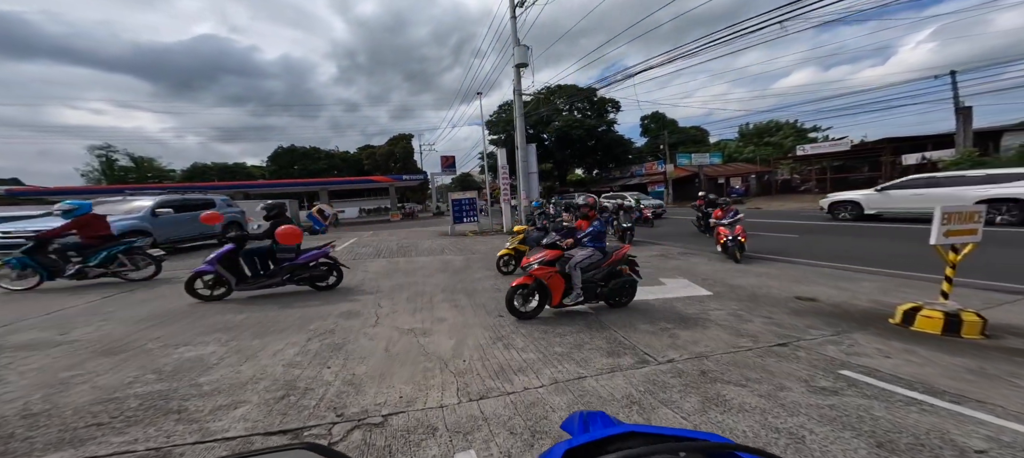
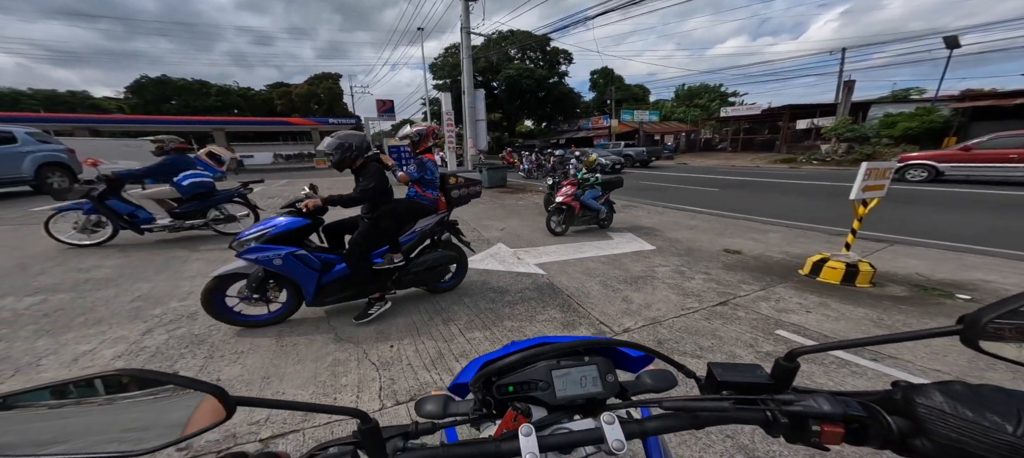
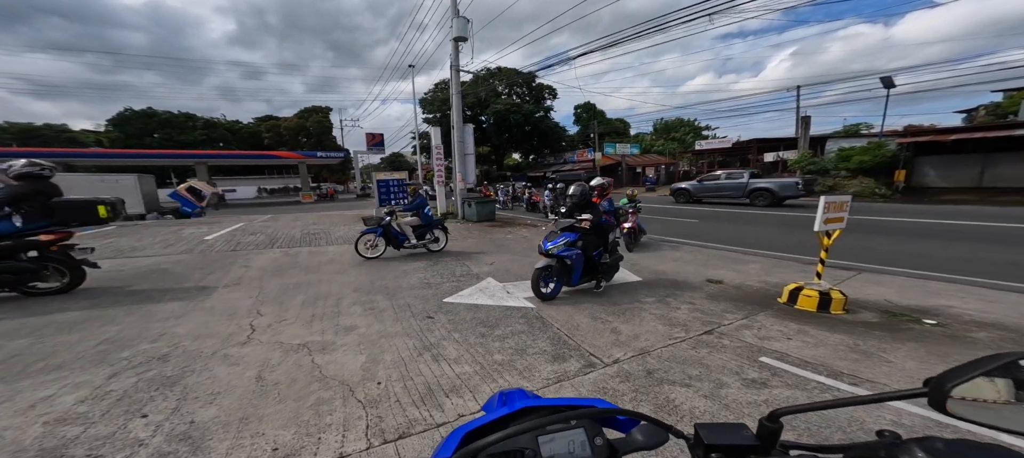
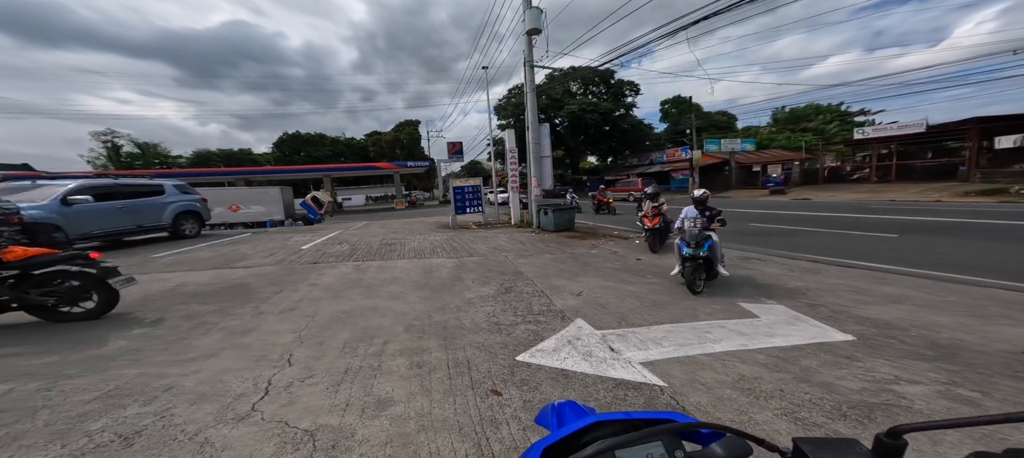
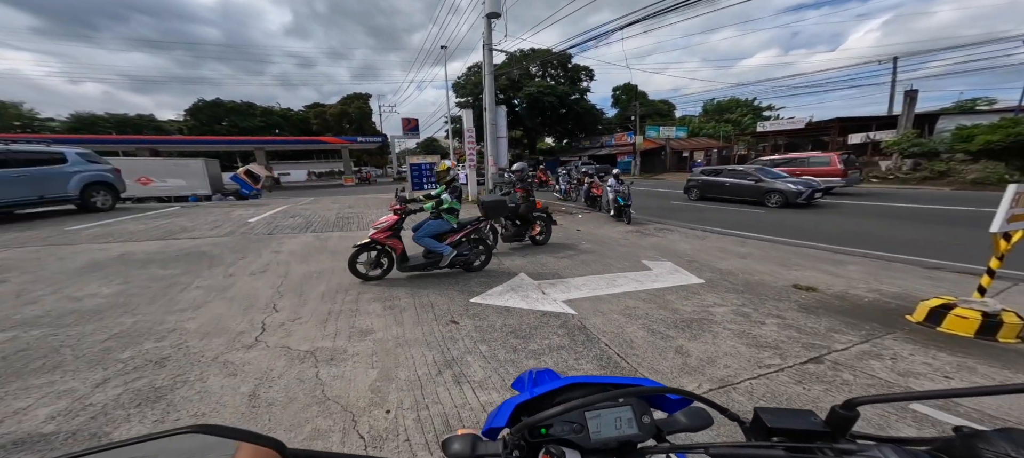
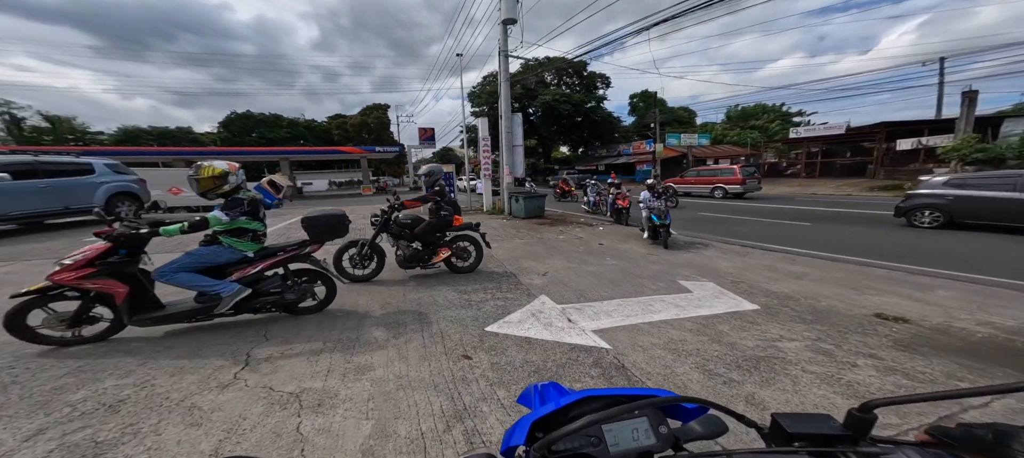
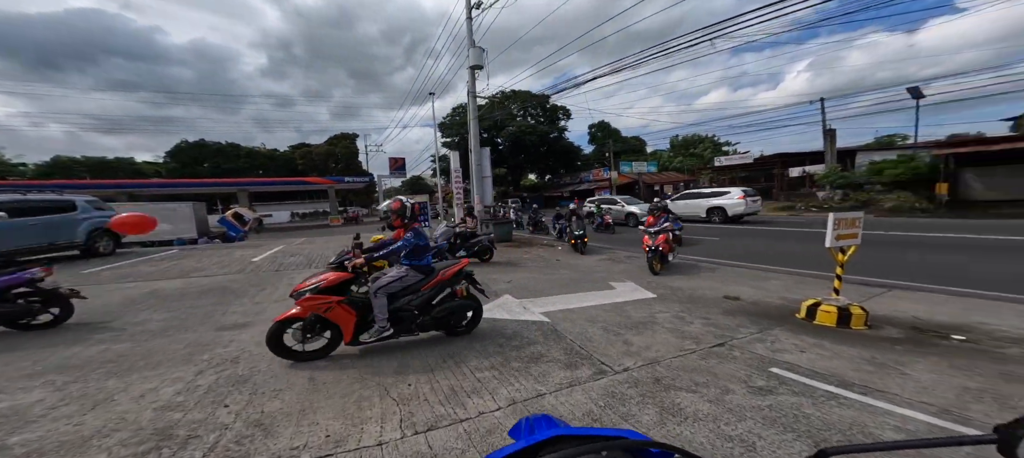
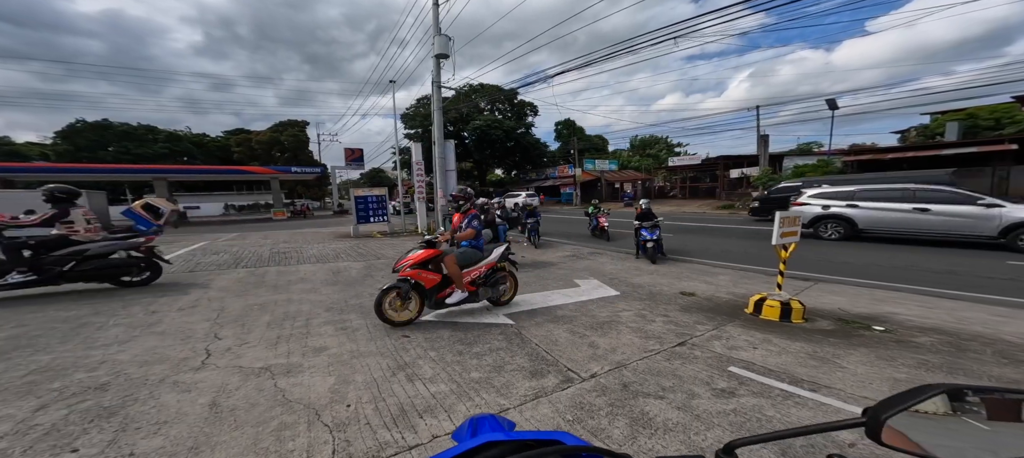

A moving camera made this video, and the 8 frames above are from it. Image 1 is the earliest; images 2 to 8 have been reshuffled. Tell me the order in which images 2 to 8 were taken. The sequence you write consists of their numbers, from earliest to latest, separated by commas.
7, 8, 3, 2, 5, 6, 4
